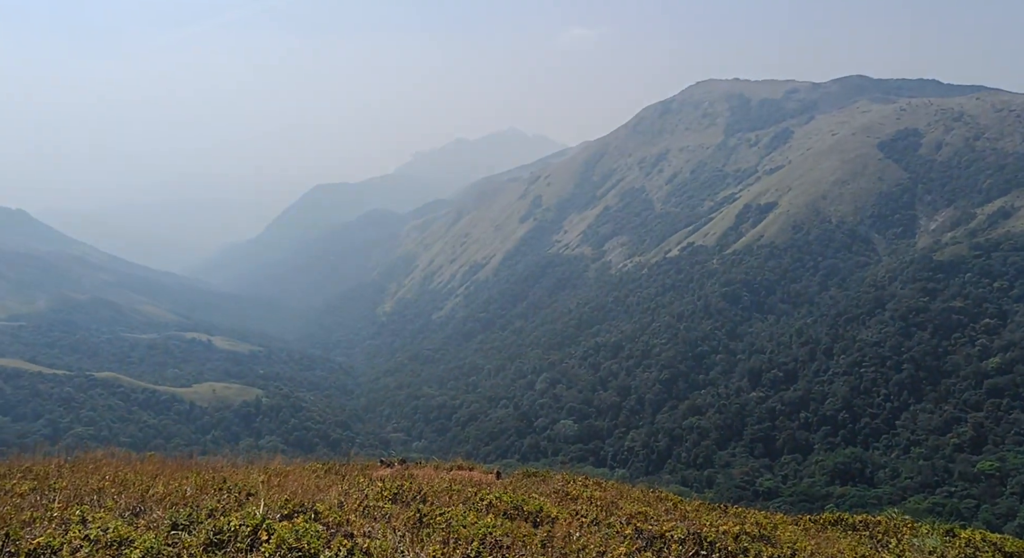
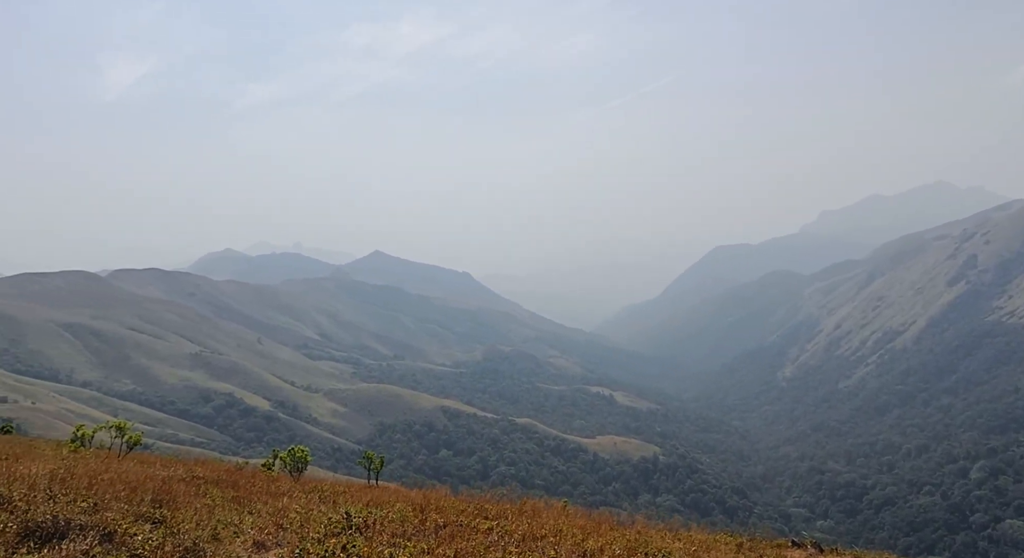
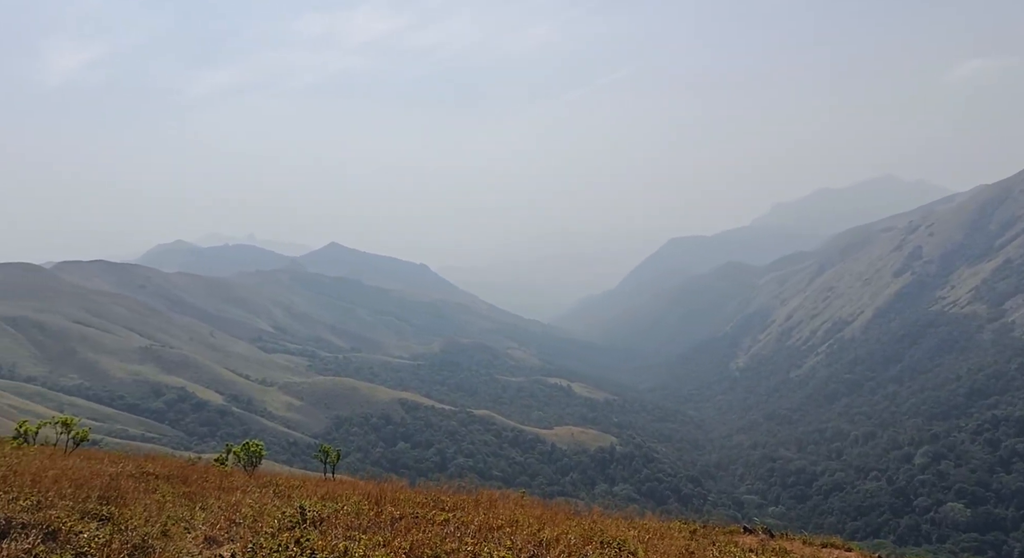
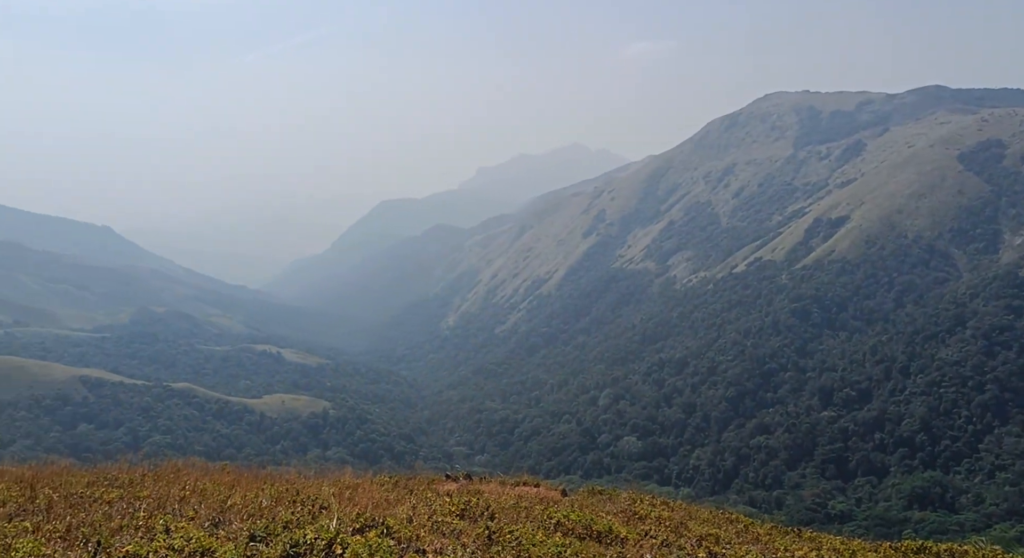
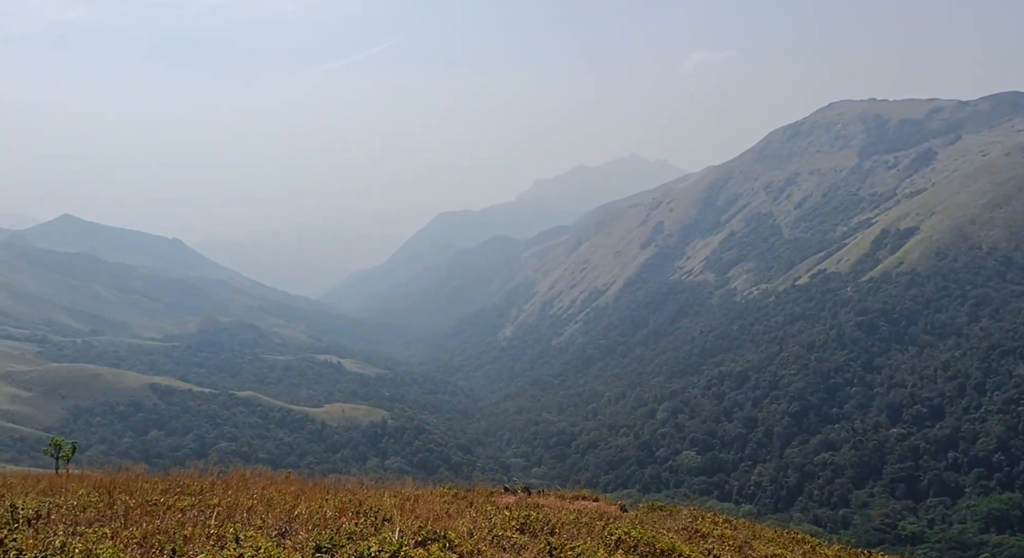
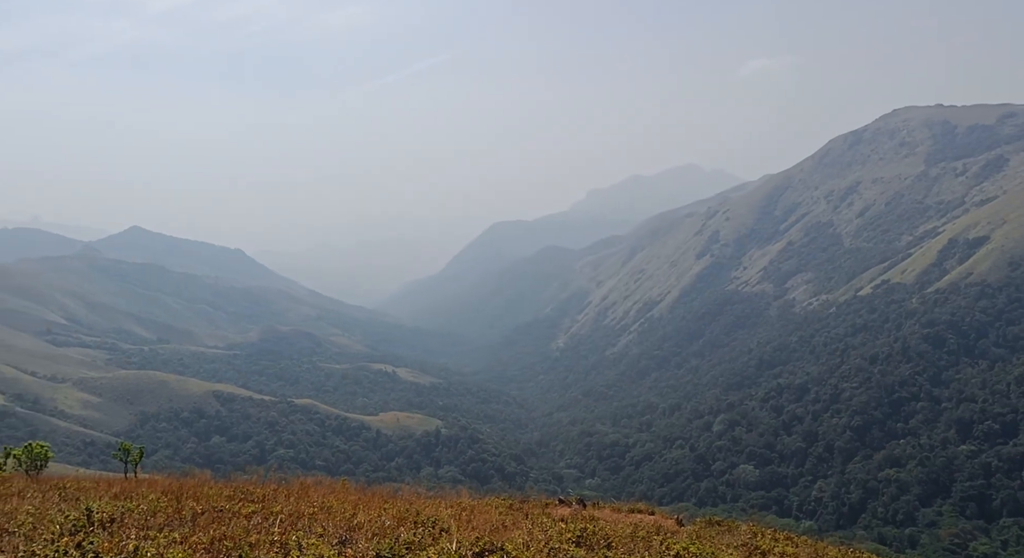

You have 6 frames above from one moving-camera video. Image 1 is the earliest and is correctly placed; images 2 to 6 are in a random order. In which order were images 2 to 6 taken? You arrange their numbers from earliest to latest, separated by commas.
4, 5, 6, 3, 2
